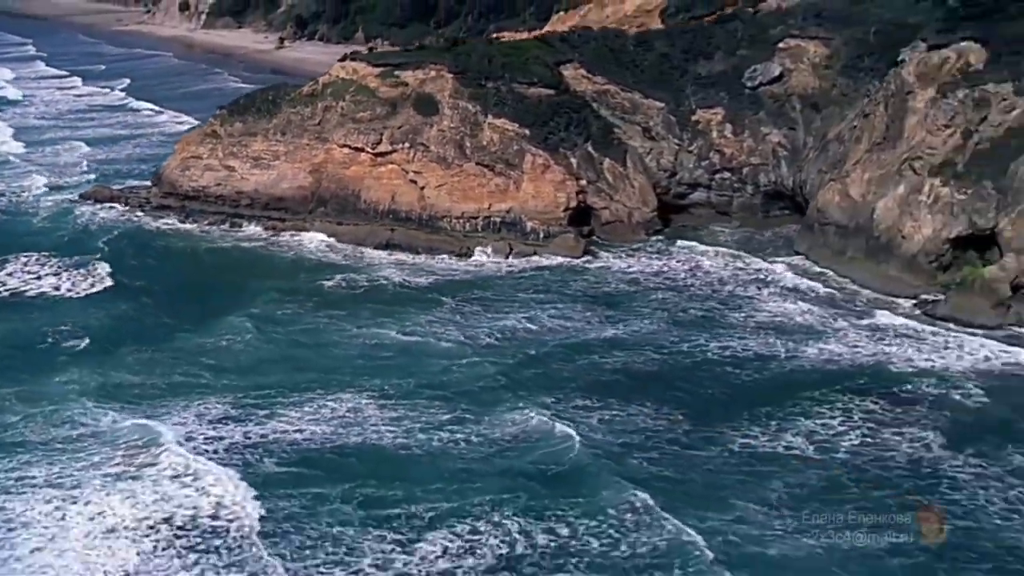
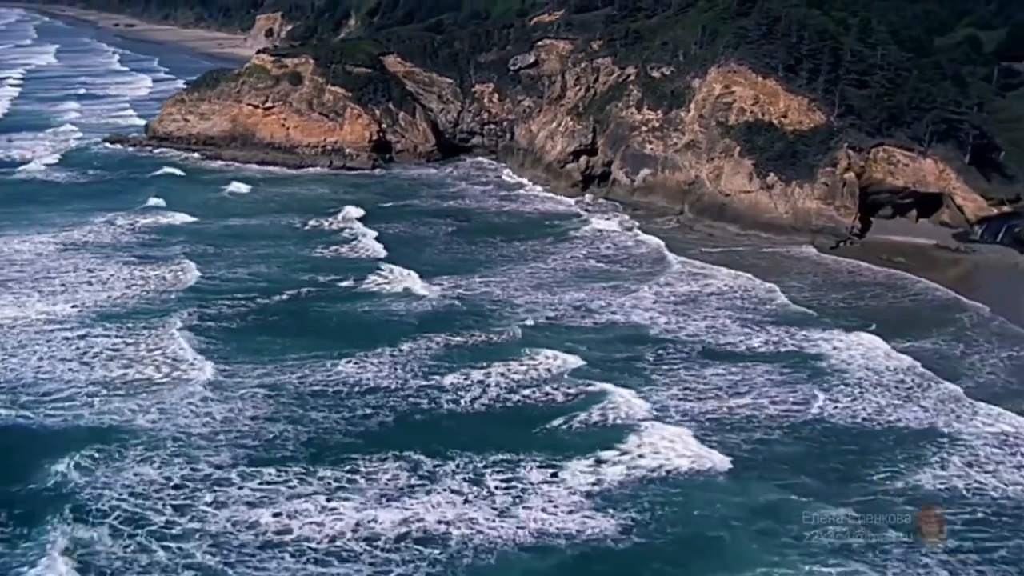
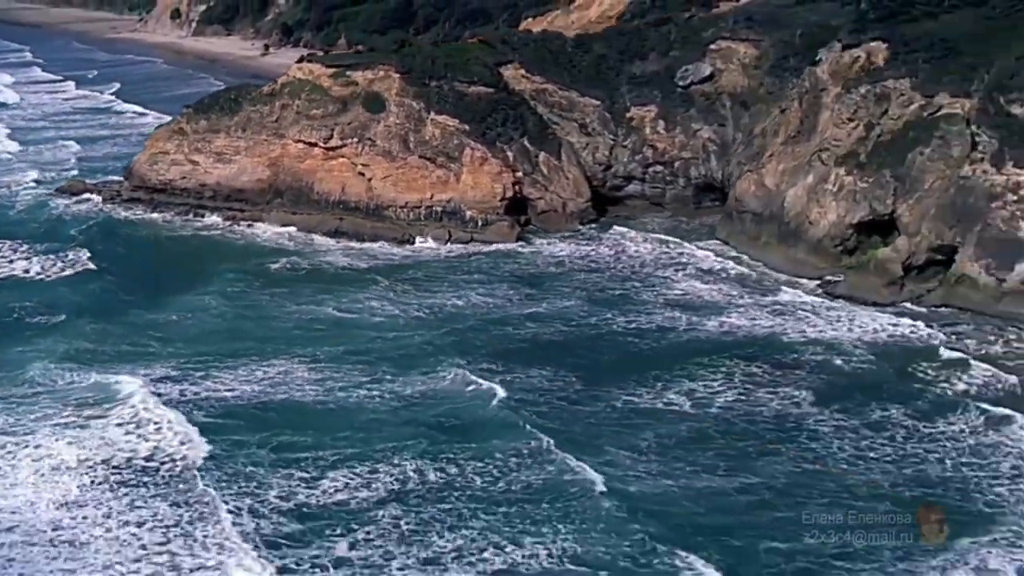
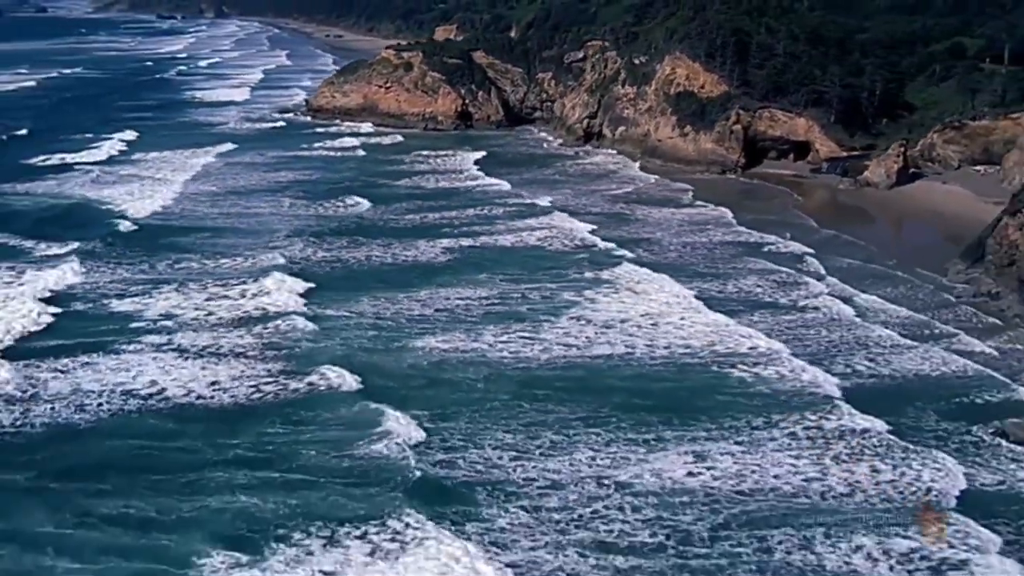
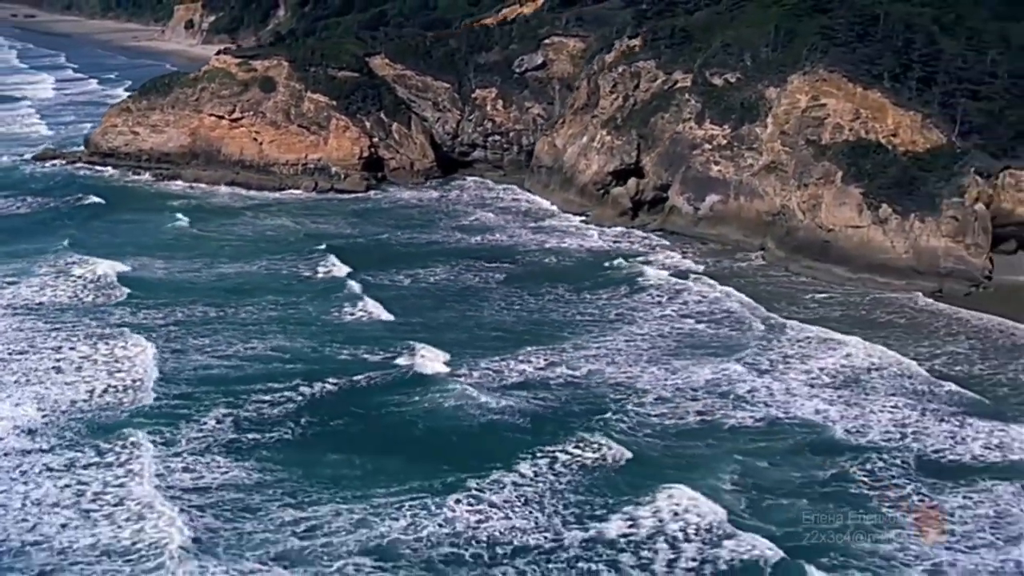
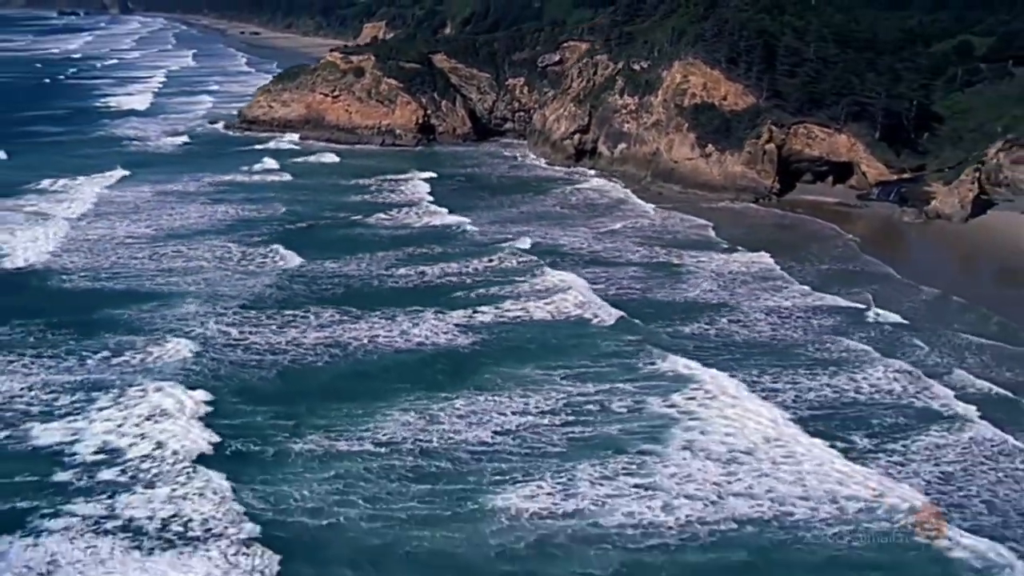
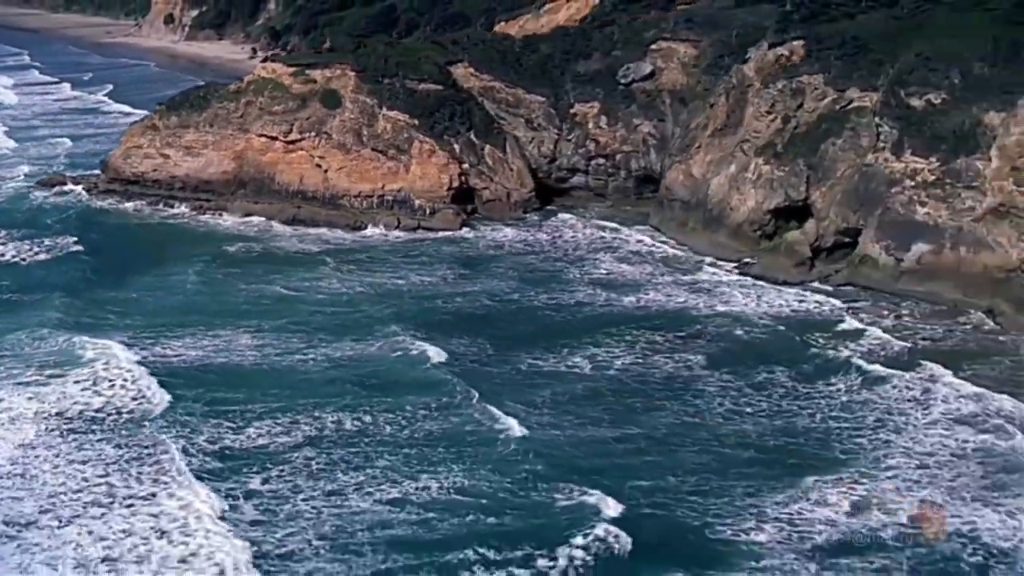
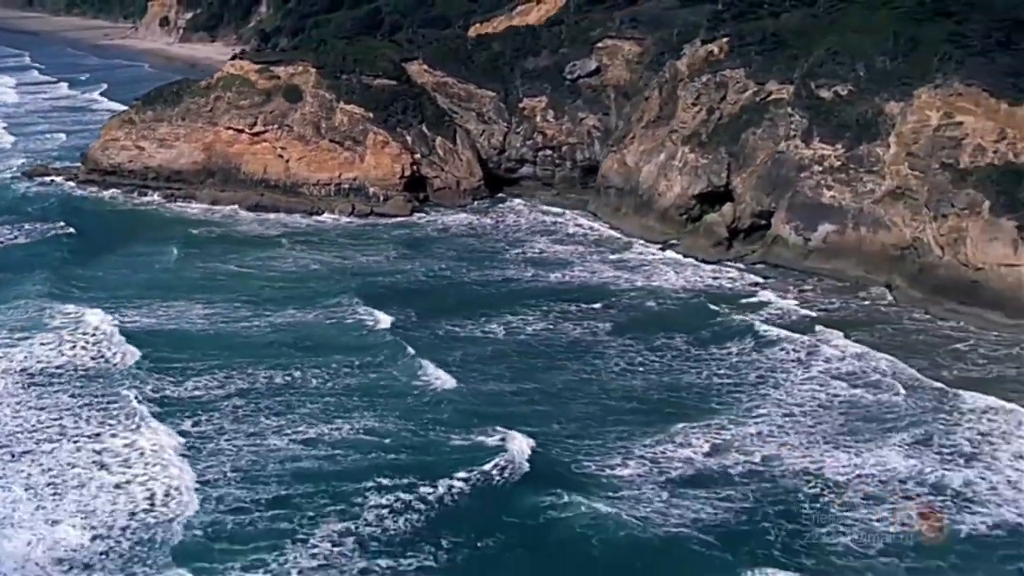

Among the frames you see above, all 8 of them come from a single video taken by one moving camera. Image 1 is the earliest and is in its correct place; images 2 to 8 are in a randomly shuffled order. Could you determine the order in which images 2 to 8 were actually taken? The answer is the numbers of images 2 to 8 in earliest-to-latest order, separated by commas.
3, 7, 8, 5, 2, 6, 4
